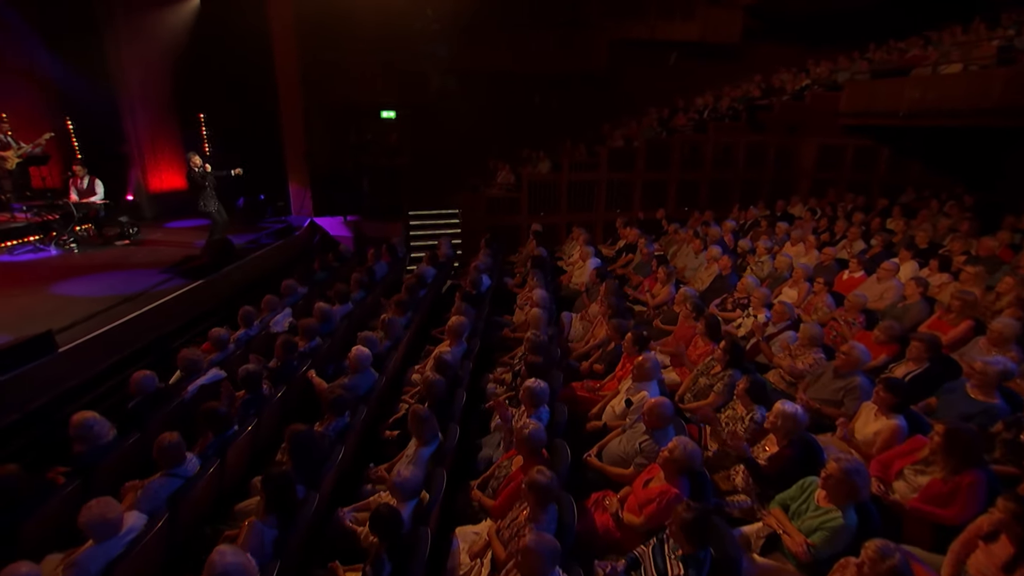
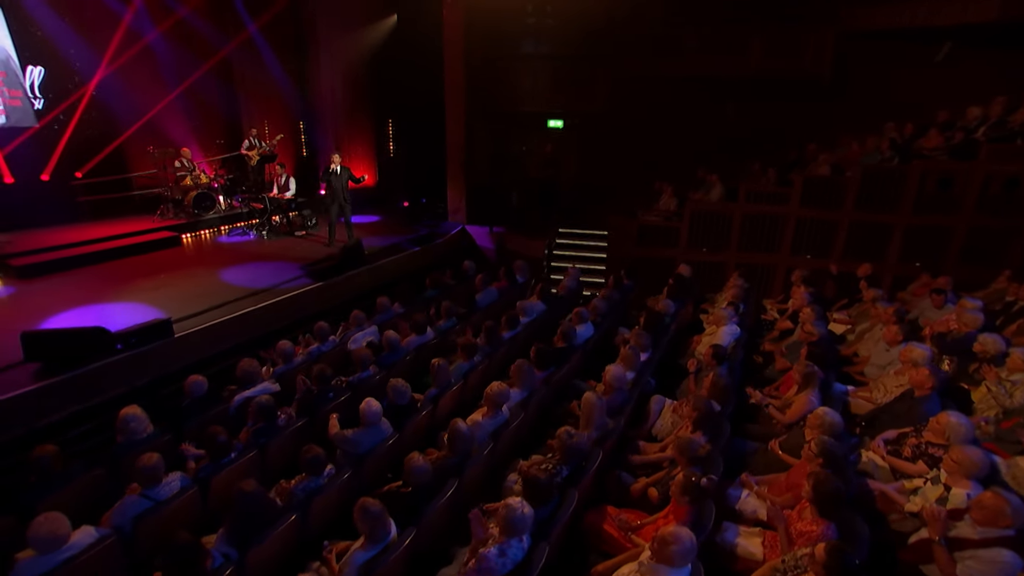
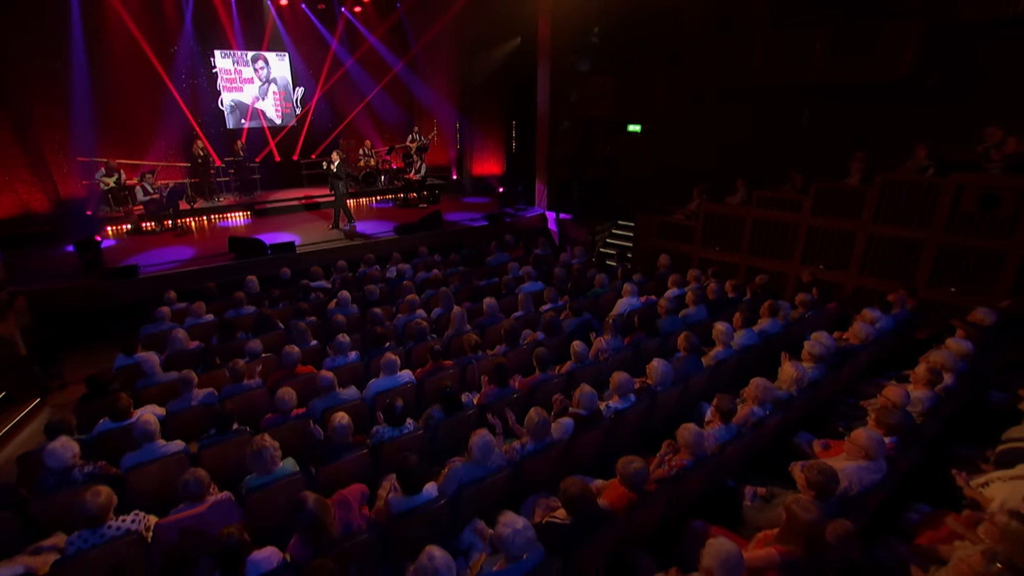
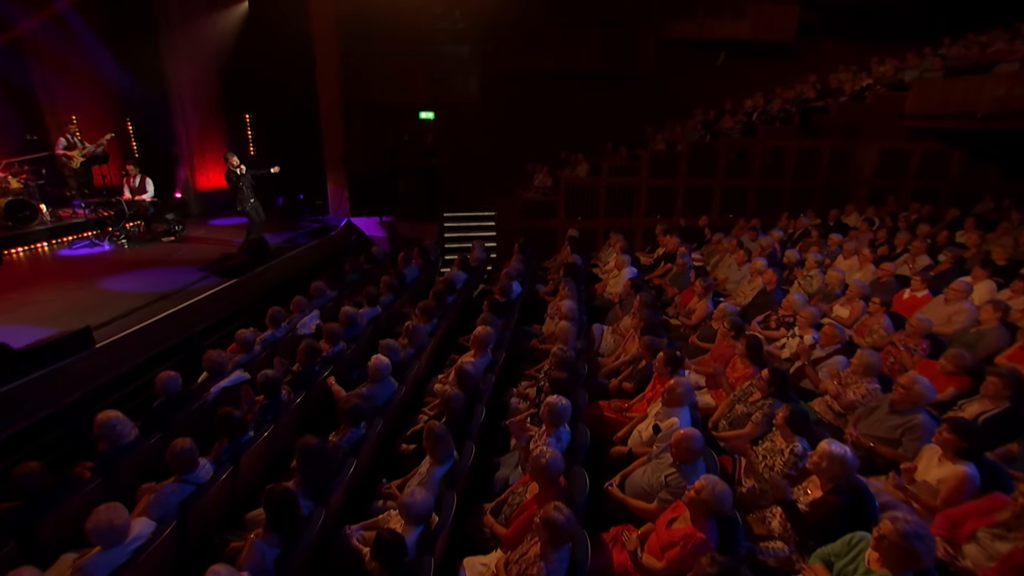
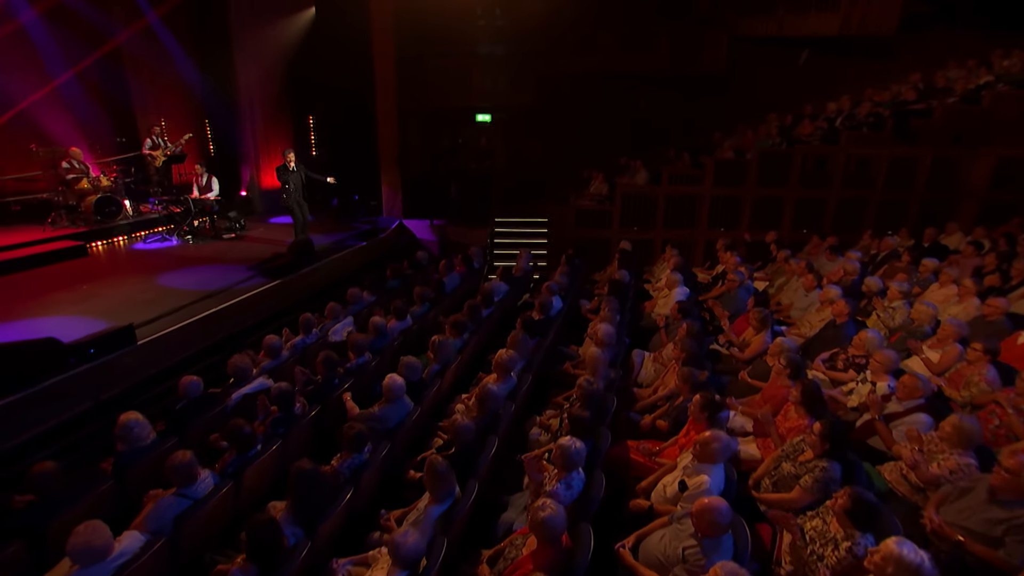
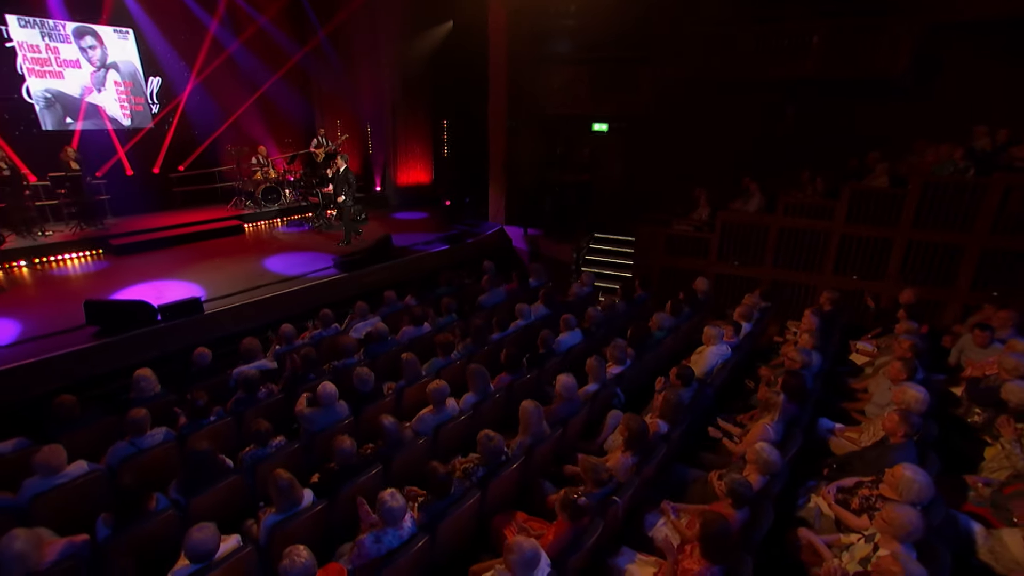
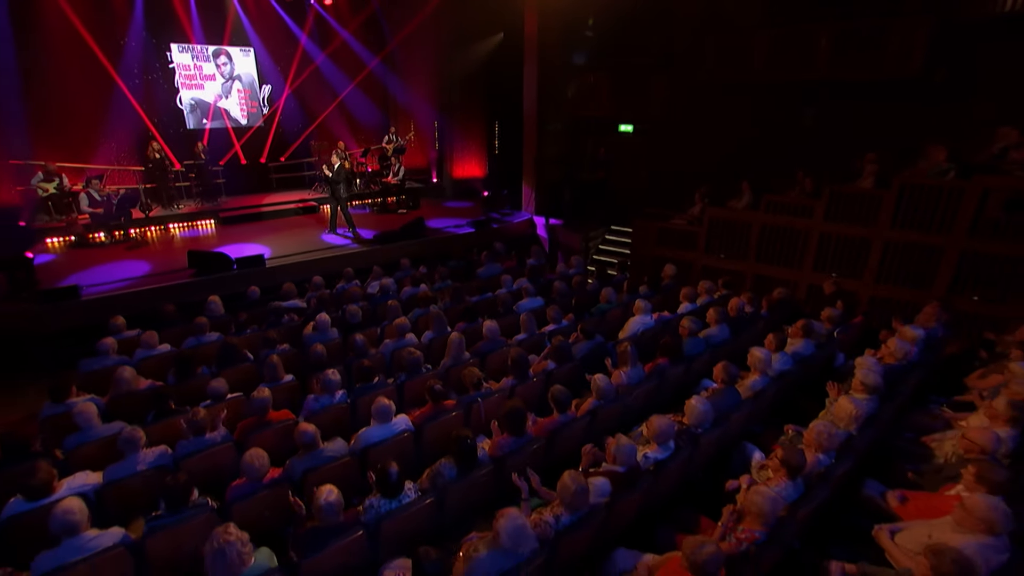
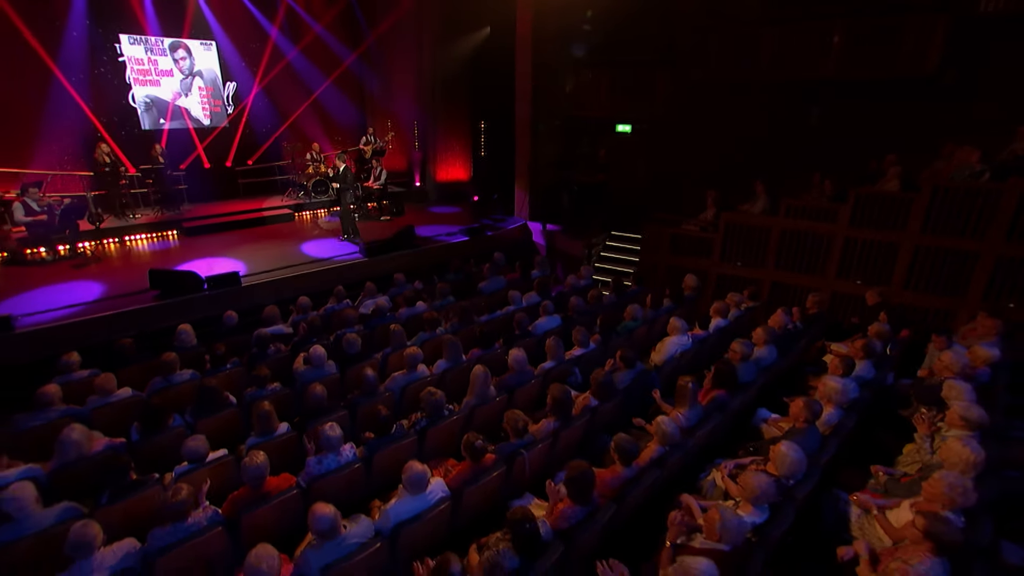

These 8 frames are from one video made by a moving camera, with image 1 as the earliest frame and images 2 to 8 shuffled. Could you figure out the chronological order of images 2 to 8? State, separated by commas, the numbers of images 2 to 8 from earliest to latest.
4, 5, 2, 6, 8, 7, 3
